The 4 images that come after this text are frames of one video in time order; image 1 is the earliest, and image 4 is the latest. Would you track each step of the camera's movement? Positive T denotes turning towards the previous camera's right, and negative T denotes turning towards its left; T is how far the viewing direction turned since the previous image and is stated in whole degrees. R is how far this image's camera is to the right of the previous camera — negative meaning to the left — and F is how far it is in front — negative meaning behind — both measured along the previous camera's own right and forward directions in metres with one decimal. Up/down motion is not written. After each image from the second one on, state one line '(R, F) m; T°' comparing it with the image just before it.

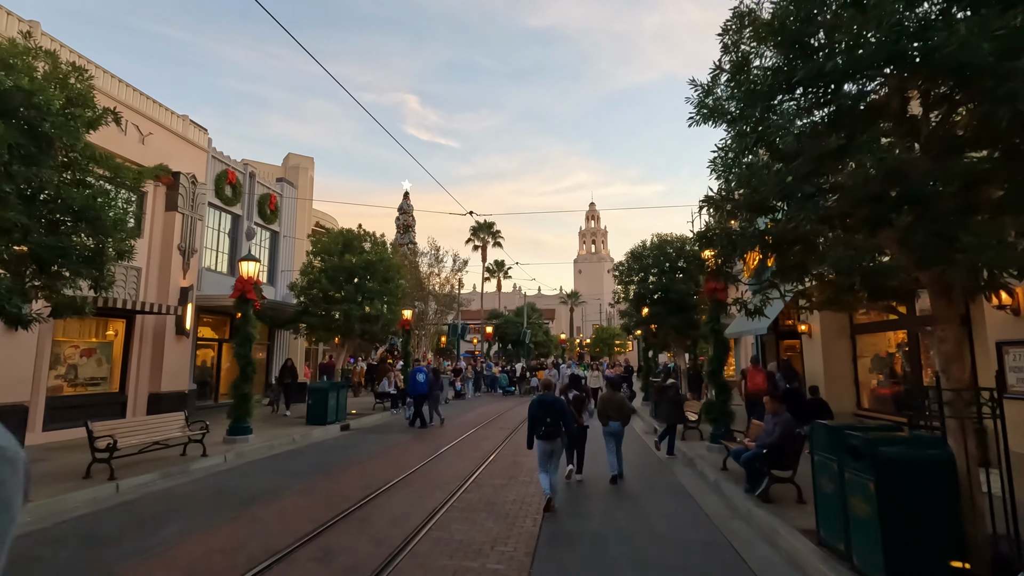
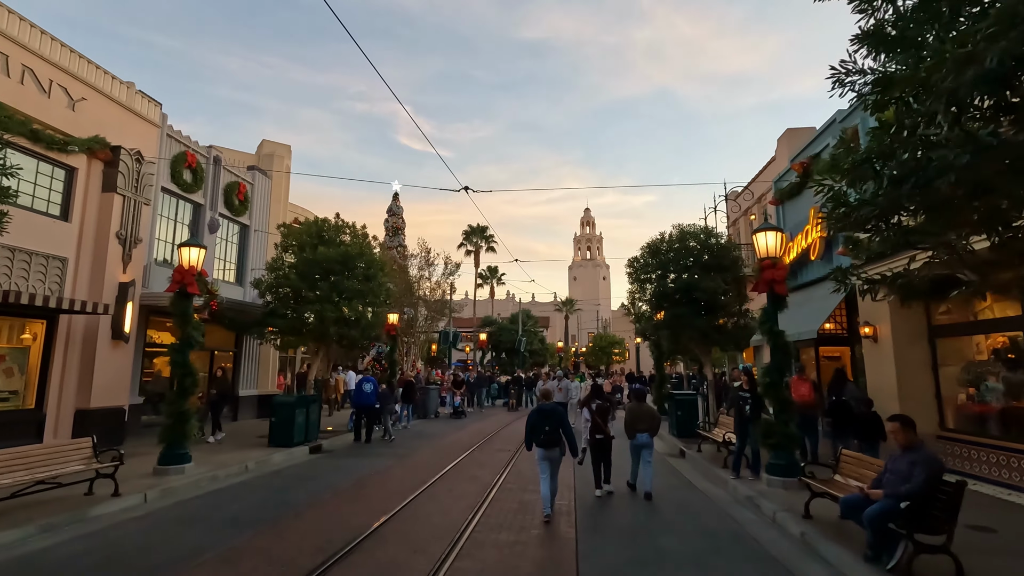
(-0.2, +2.4) m; +1°
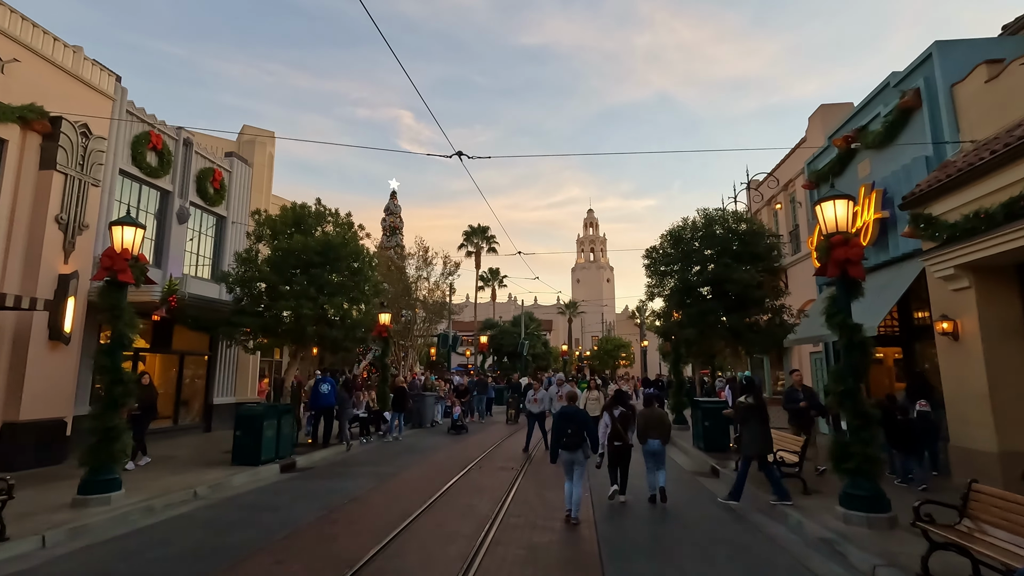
(0.0, +1.9) m; 0°
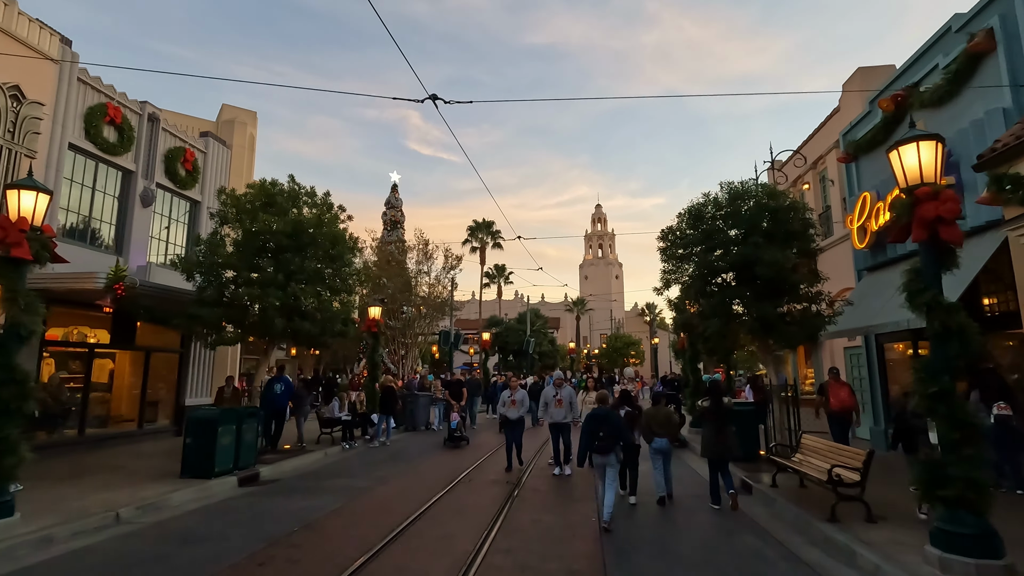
(+0.3, +1.7) m; -1°
